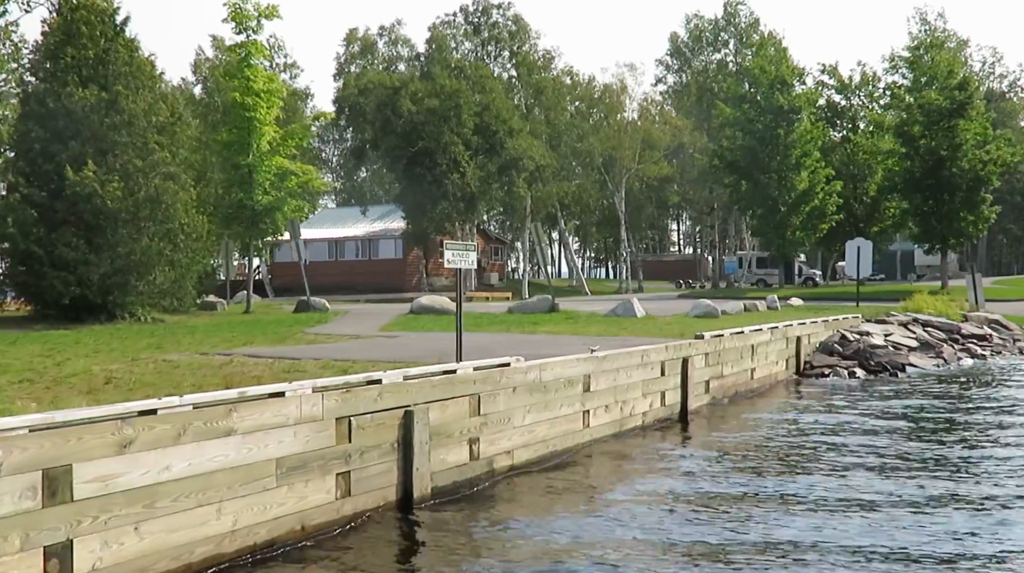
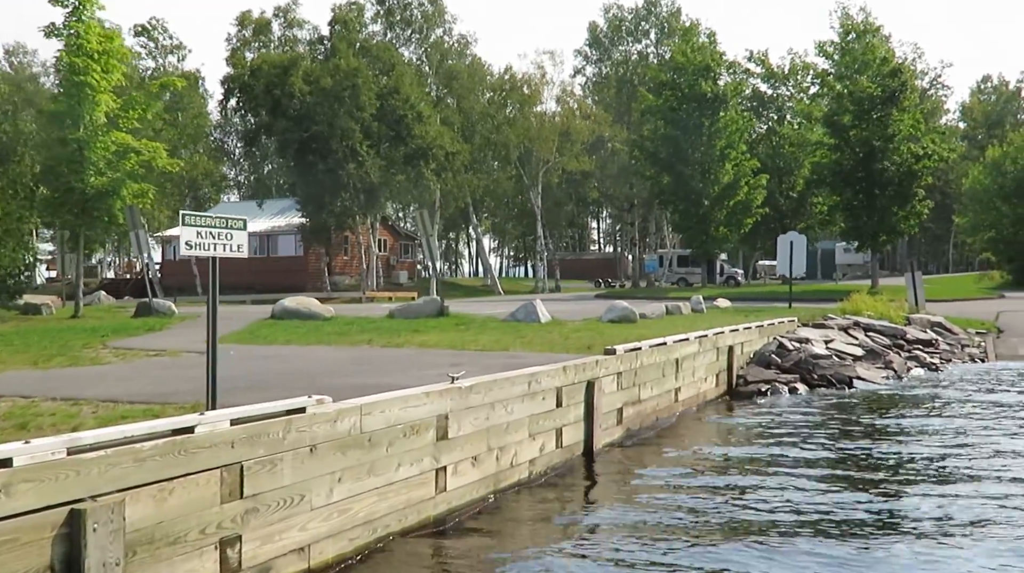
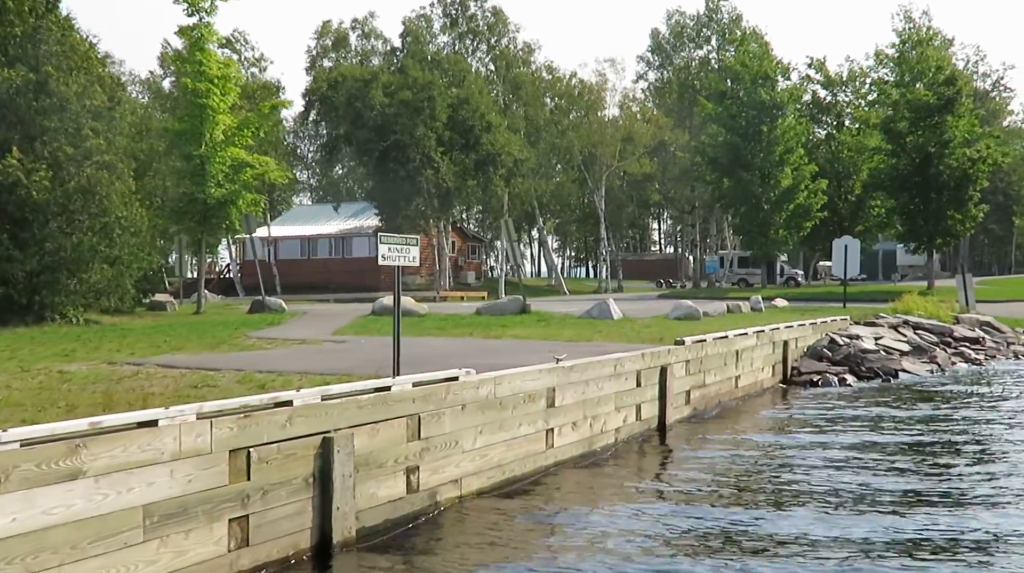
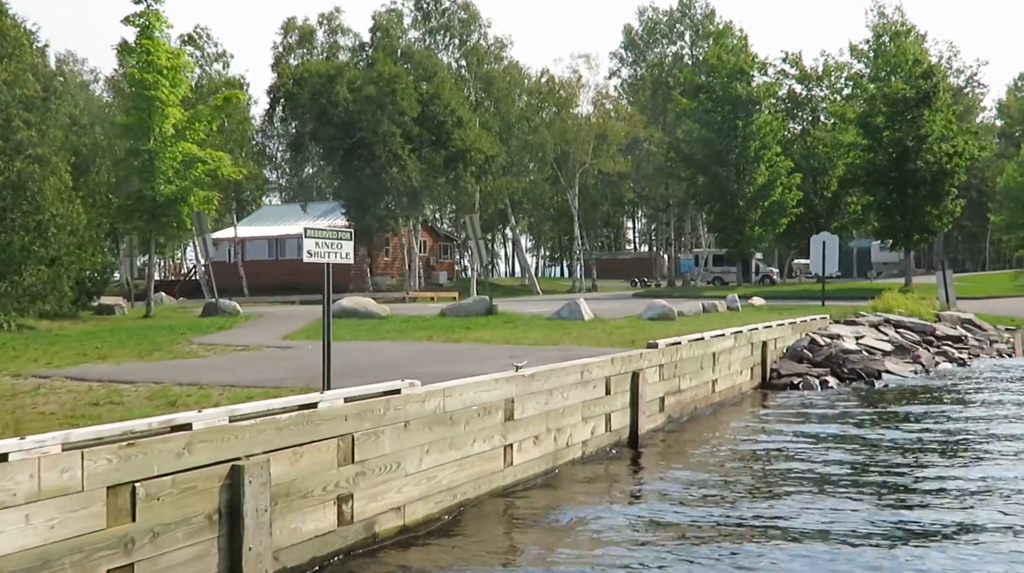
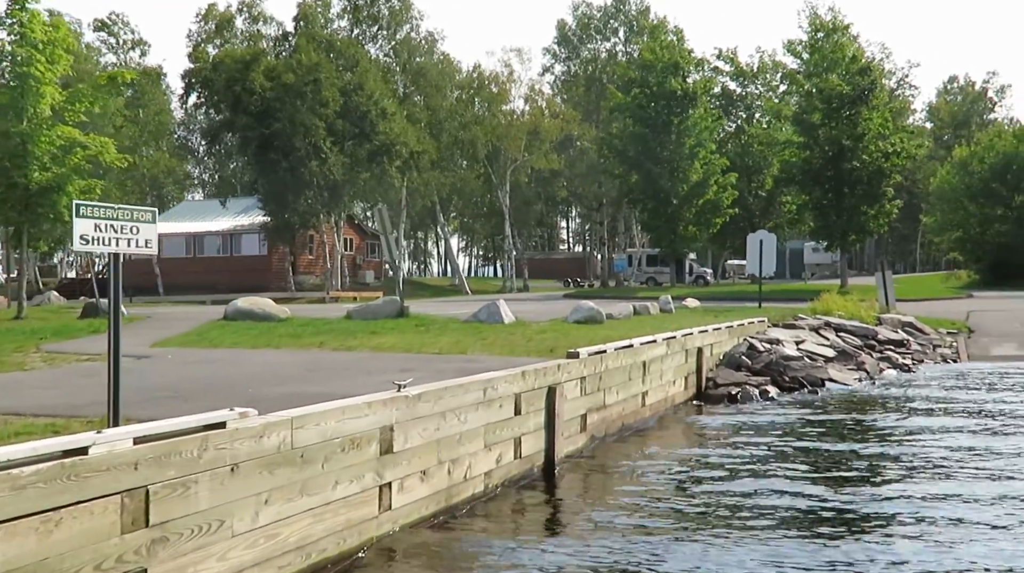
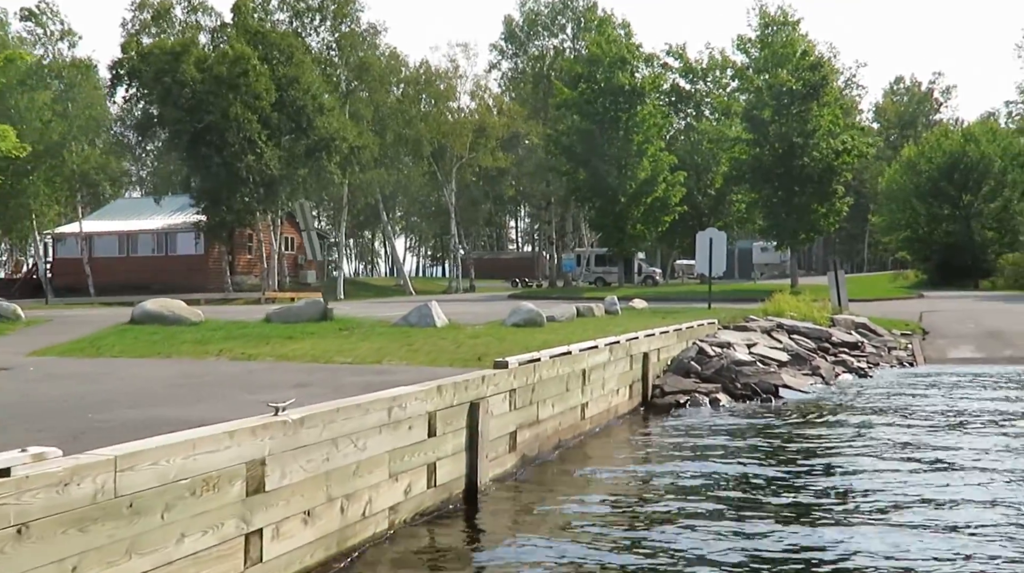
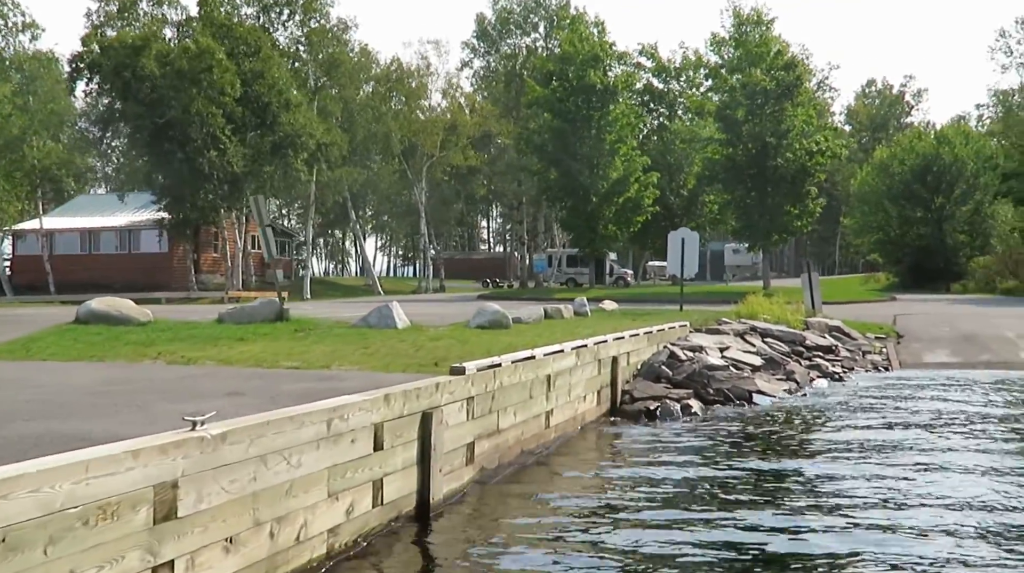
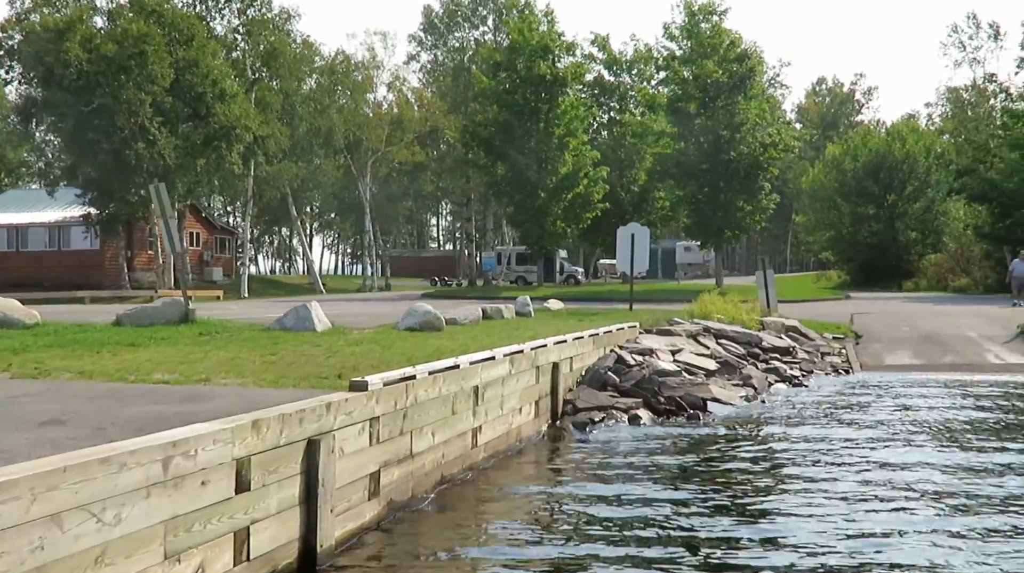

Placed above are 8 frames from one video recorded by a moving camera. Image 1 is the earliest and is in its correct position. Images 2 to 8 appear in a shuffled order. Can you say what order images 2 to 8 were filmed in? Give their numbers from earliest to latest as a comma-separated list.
3, 4, 2, 5, 6, 7, 8
